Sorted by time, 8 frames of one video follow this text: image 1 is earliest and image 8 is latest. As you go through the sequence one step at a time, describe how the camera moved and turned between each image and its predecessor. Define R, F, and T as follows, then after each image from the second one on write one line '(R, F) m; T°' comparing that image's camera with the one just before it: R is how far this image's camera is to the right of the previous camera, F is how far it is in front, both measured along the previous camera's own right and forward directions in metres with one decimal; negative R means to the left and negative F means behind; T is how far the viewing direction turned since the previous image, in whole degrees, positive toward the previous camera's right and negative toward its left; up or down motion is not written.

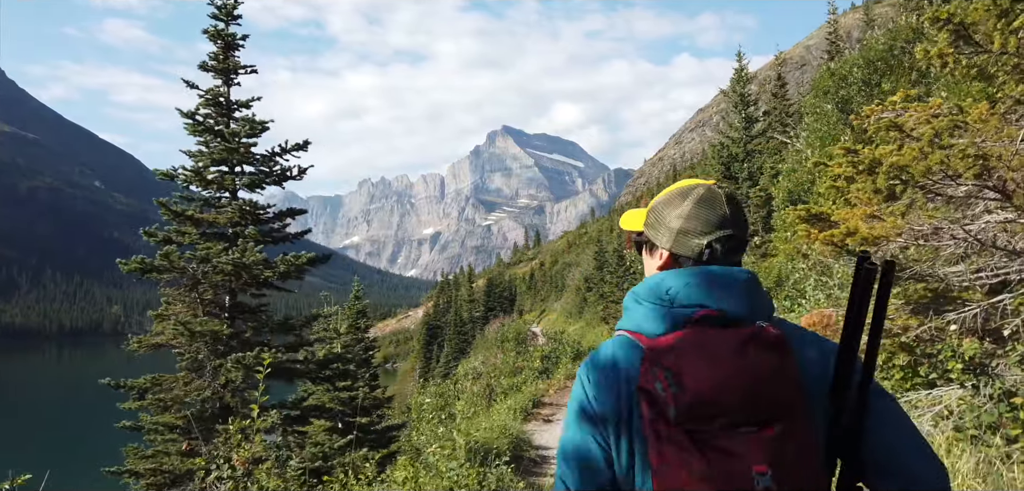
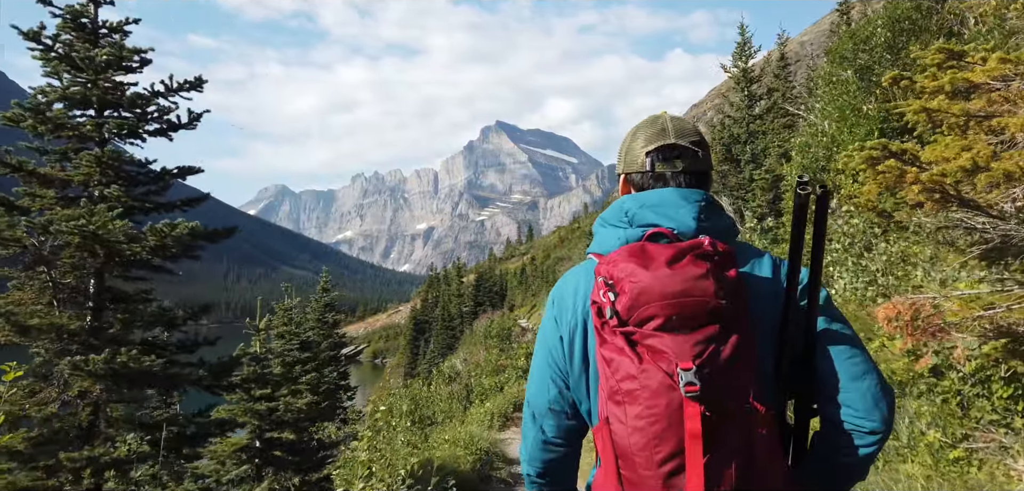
(+0.6, +2.7) m; +1°
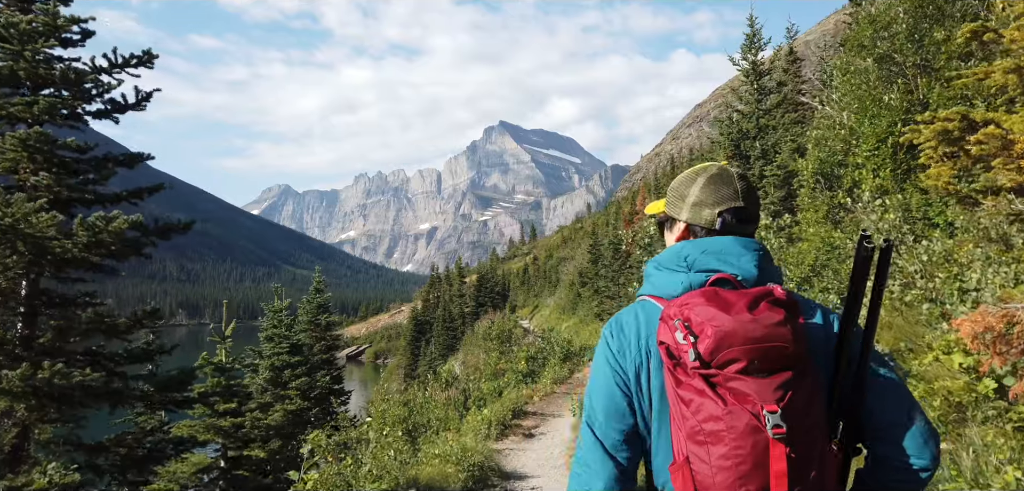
(+0.2, +1.1) m; 0°
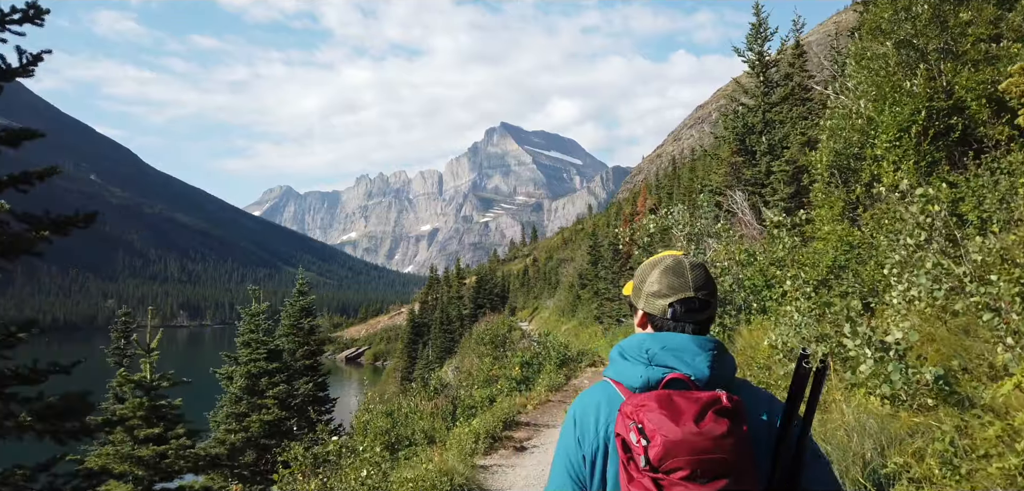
(+0.4, +1.4) m; 0°
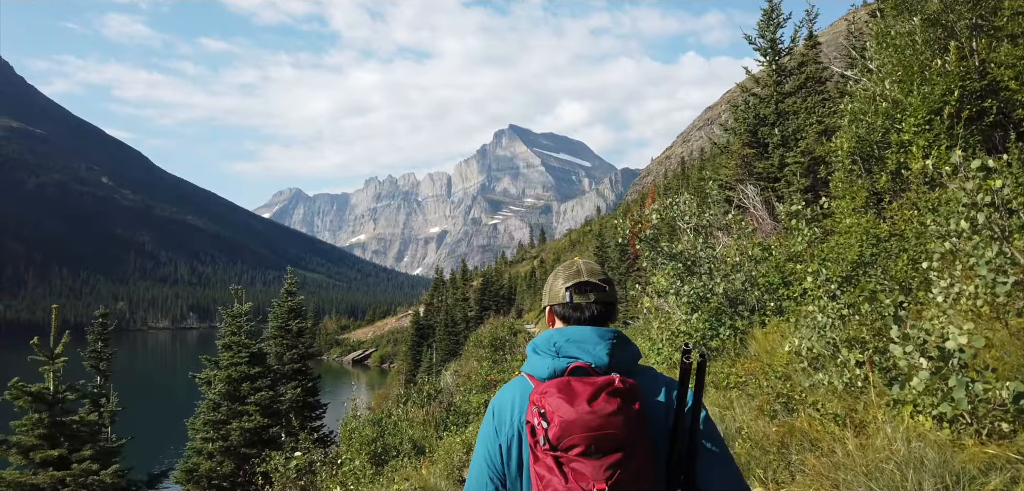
(+0.5, +1.3) m; -1°
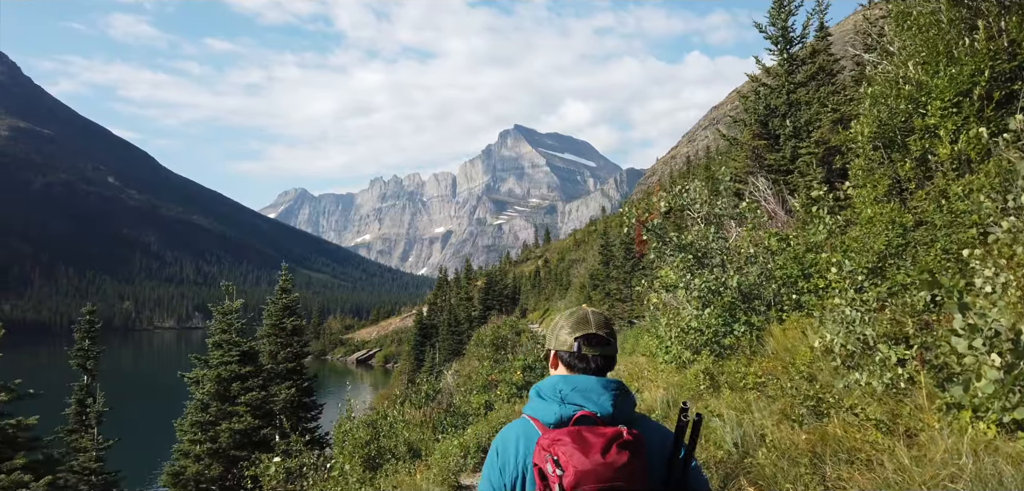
(+0.2, +0.9) m; -1°
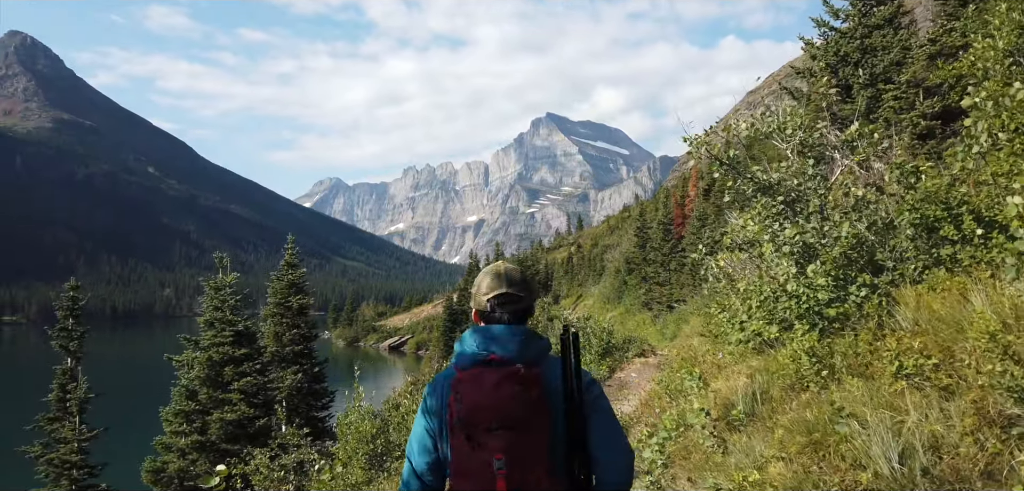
(+0.1, +3.0) m; -3°
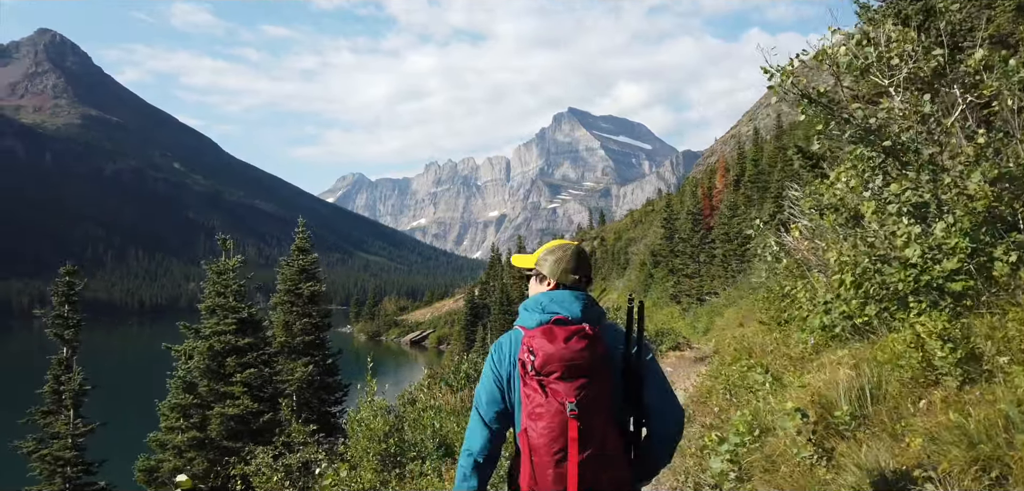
(-0.2, +1.8) m; -2°
